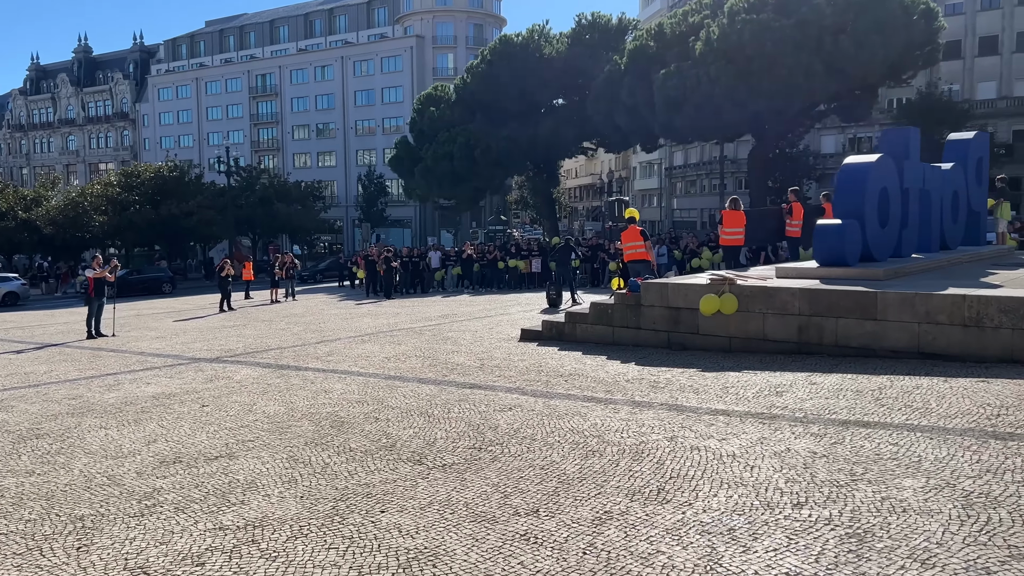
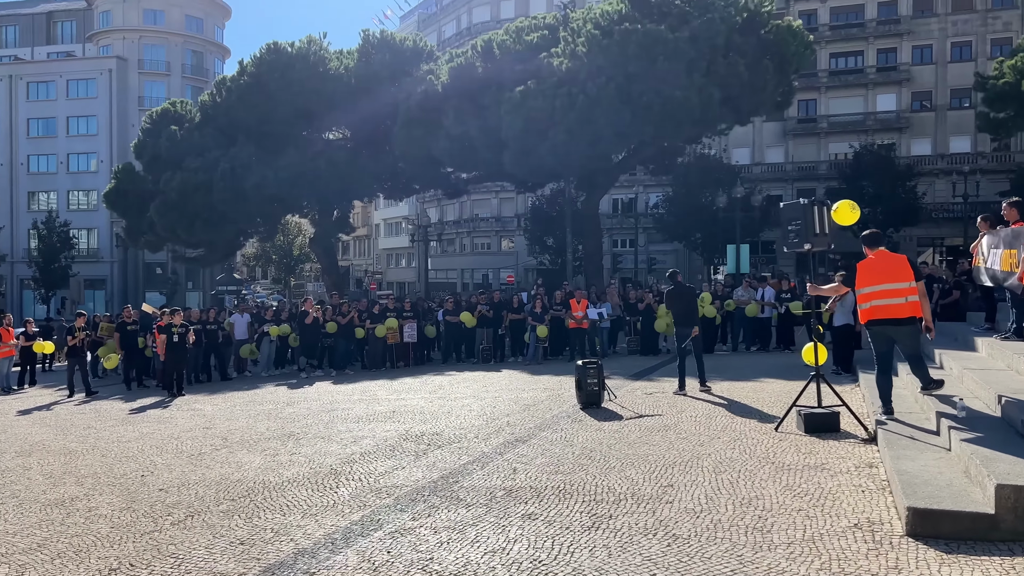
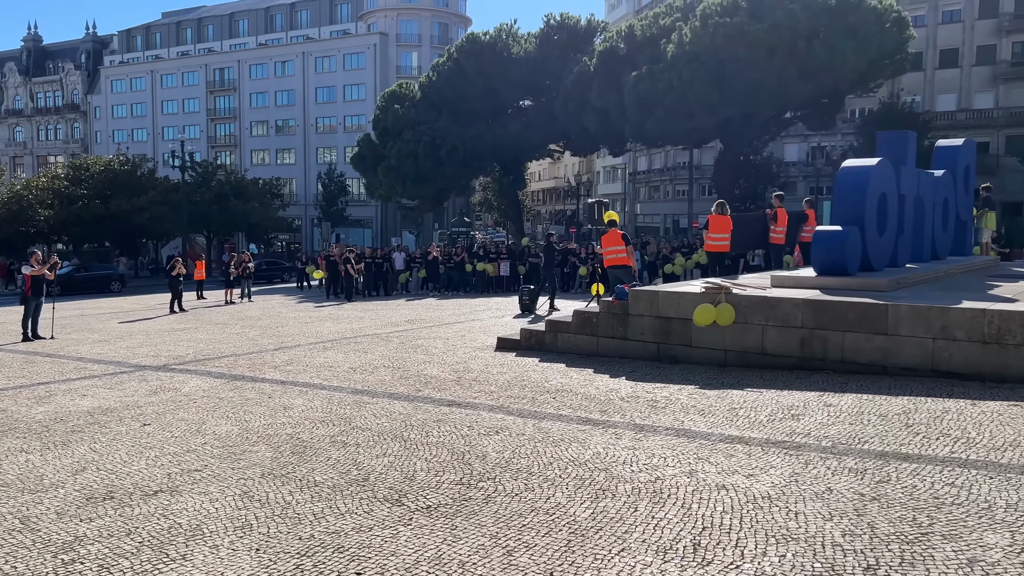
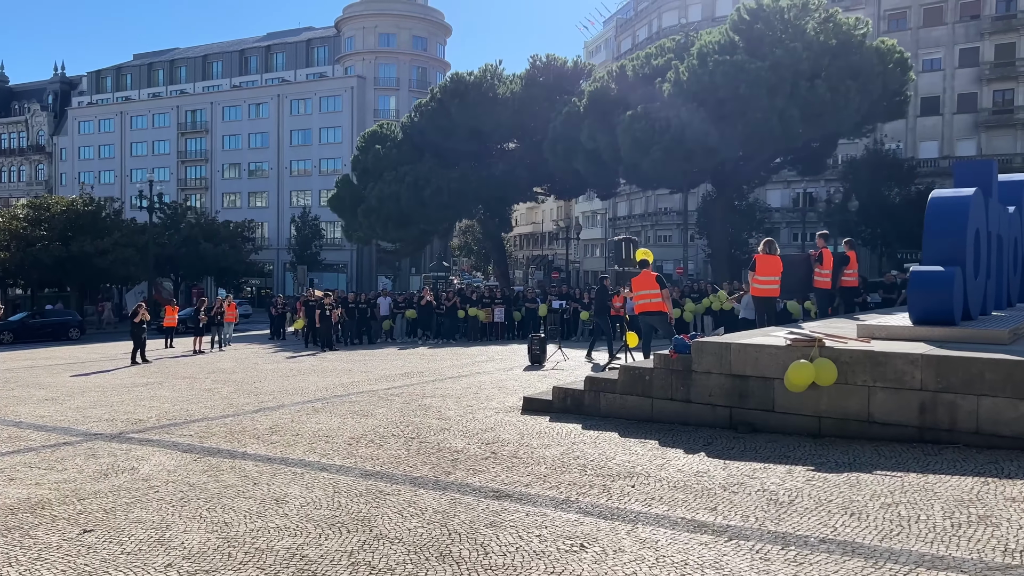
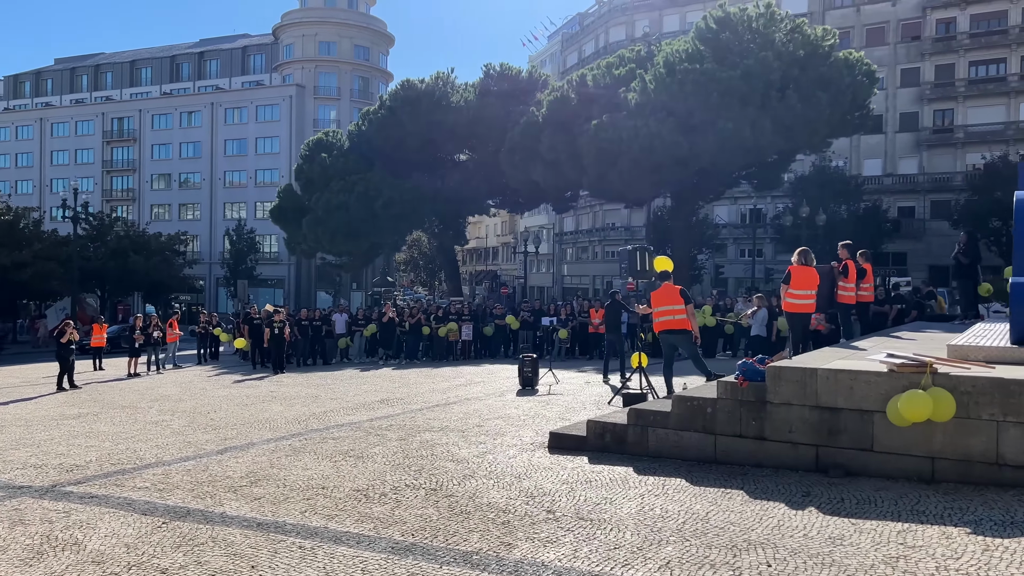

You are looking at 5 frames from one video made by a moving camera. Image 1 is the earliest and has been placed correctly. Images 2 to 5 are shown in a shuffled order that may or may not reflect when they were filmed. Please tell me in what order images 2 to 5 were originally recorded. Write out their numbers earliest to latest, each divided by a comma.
3, 4, 5, 2
